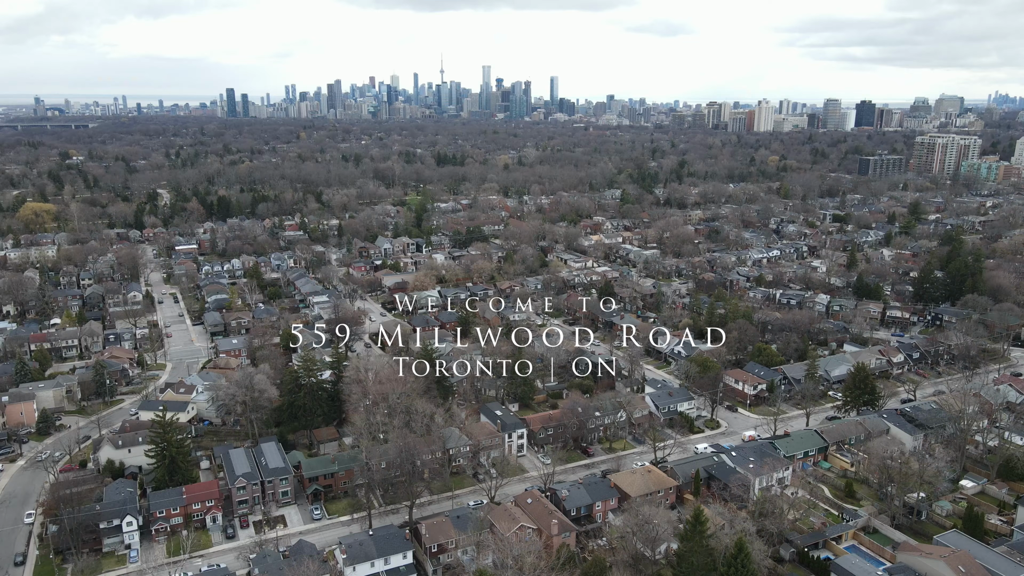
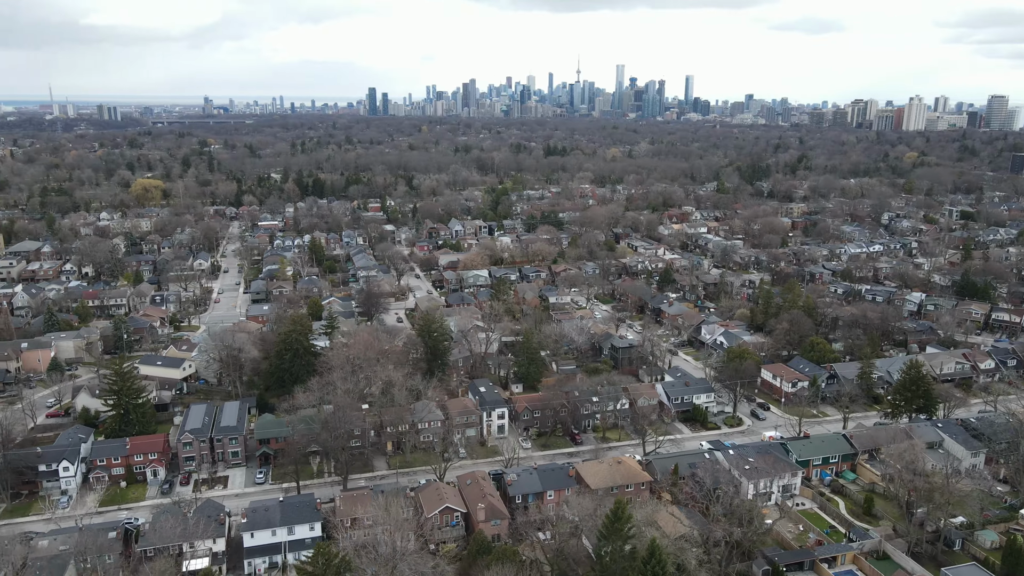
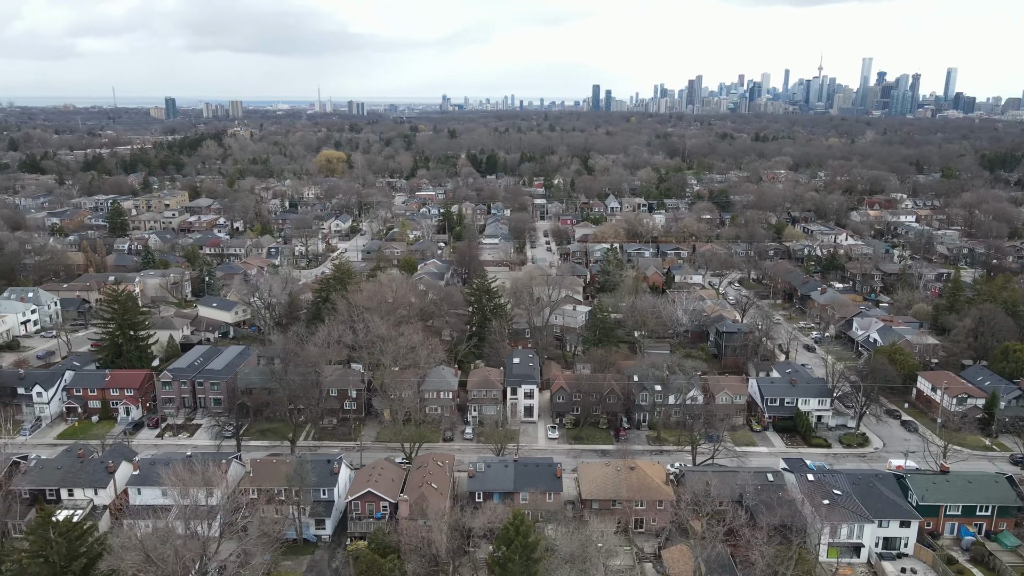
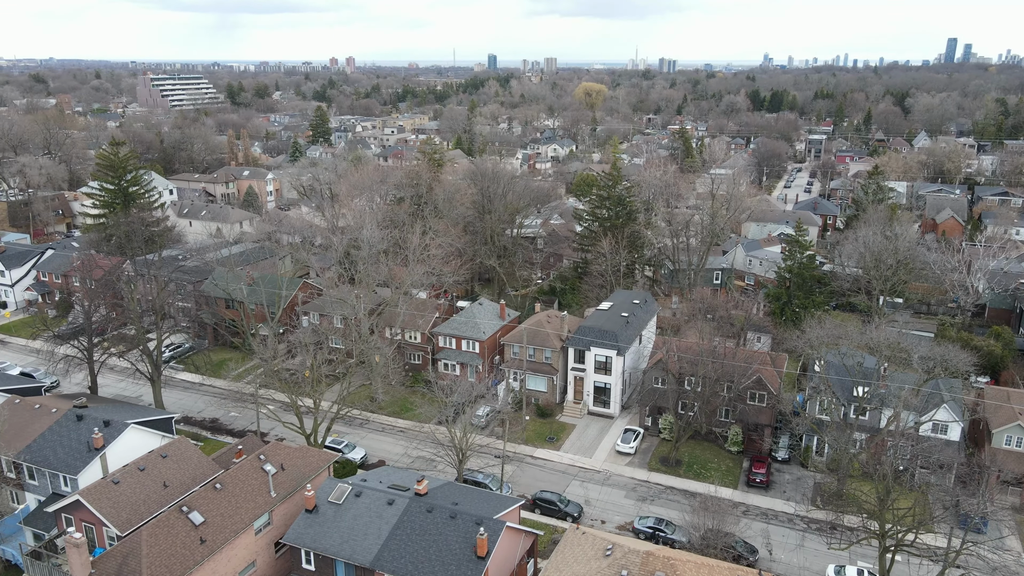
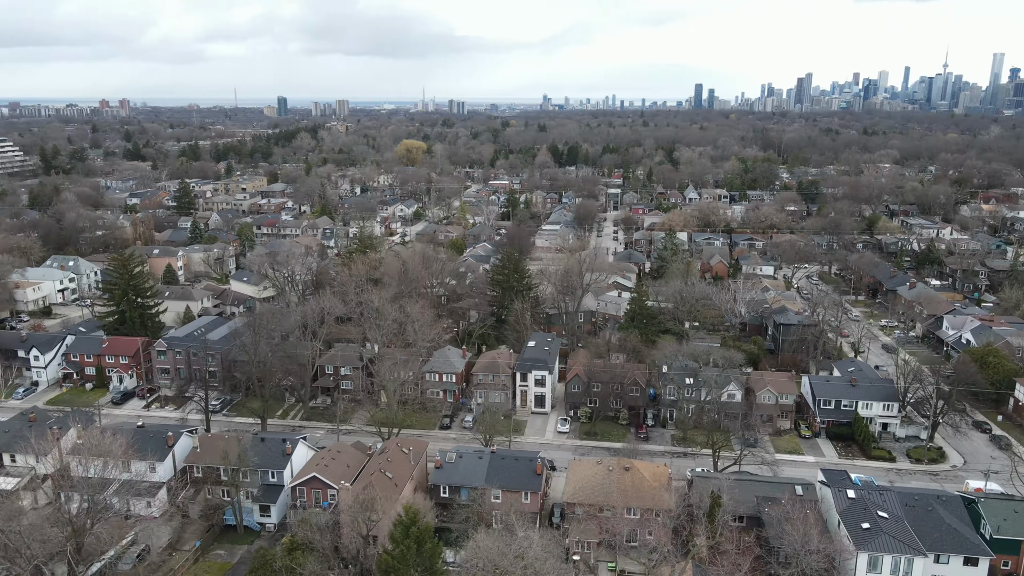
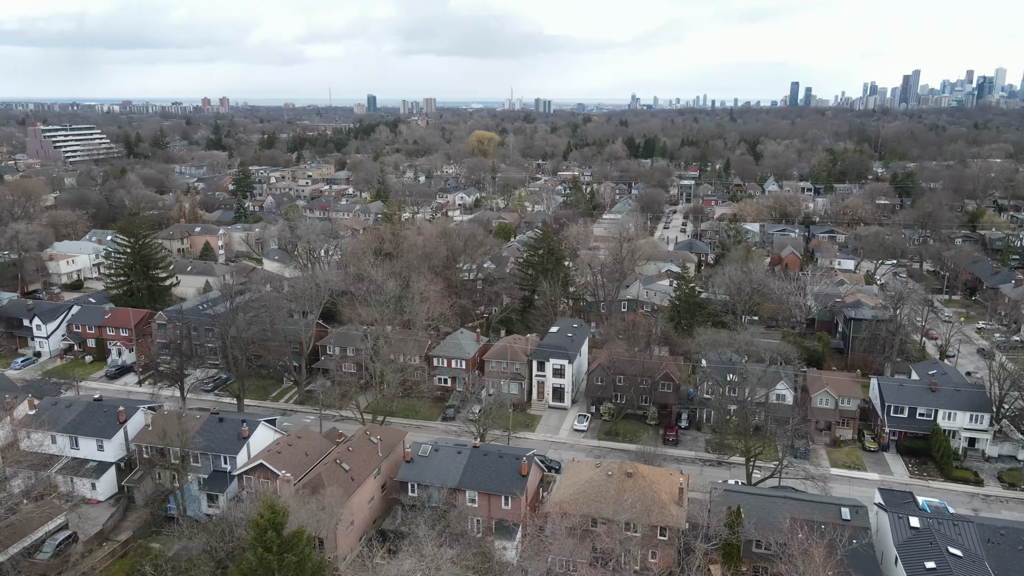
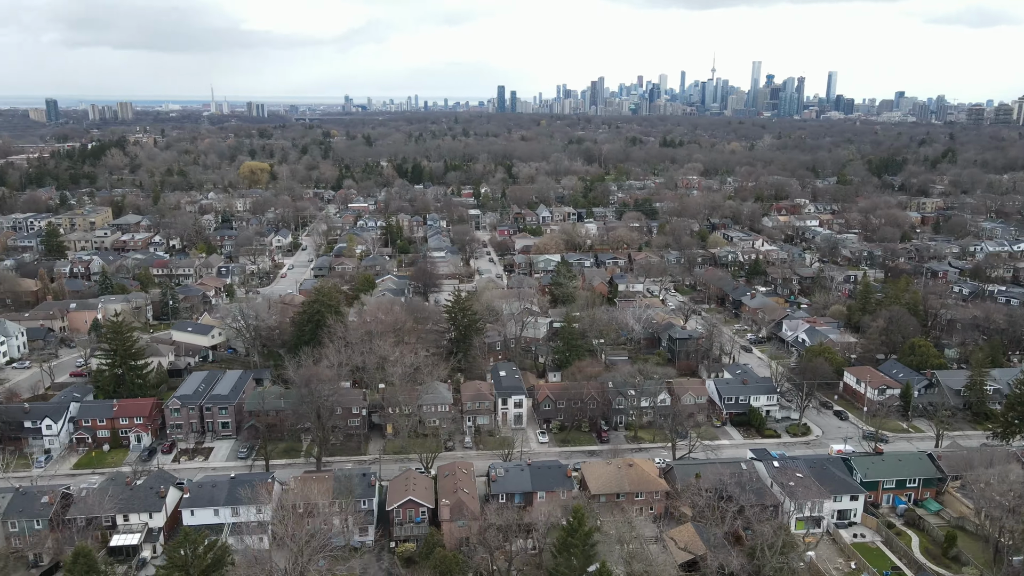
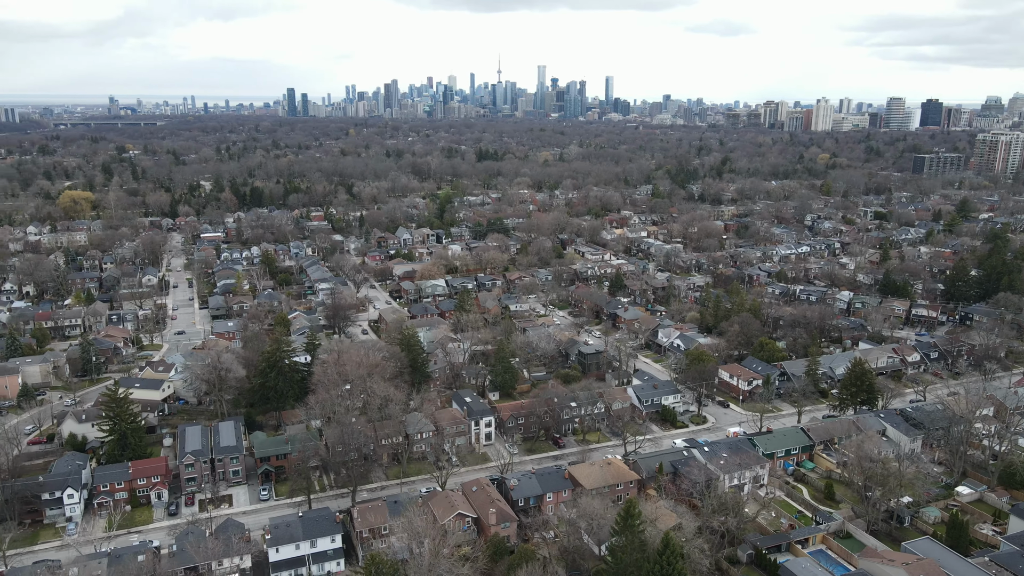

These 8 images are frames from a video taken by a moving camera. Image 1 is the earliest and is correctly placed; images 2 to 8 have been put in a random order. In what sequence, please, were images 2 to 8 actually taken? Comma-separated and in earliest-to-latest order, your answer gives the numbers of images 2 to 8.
8, 2, 7, 3, 5, 6, 4
